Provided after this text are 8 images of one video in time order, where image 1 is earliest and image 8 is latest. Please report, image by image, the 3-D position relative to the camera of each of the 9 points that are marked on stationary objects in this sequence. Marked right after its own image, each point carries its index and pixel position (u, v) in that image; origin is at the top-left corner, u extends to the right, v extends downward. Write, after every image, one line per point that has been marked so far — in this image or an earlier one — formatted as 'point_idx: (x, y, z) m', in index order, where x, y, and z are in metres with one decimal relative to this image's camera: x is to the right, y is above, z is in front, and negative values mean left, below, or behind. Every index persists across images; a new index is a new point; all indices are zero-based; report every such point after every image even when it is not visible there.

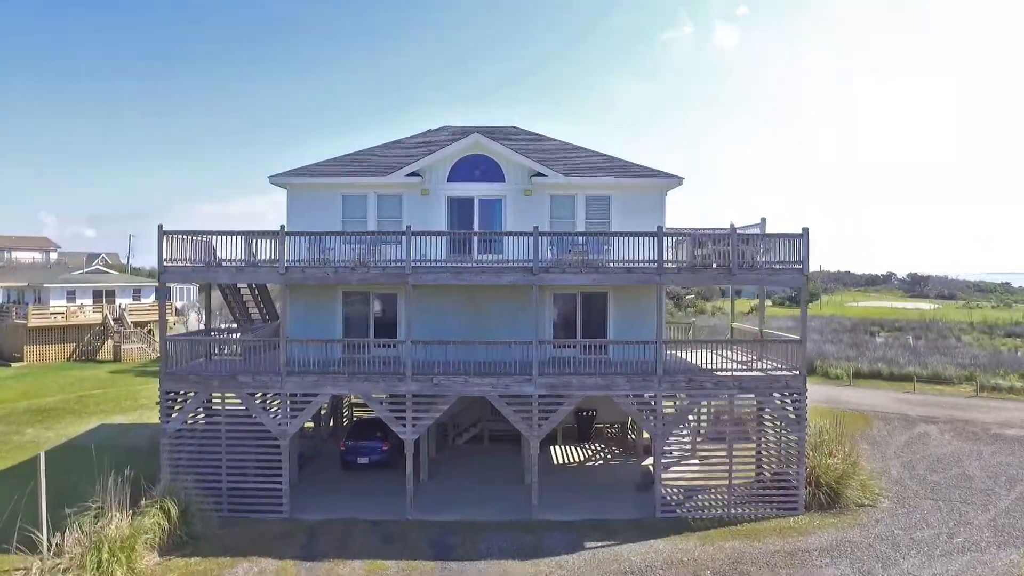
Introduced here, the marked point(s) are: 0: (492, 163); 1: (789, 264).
0: (-0.4, +2.3, +10.5) m
1: (+4.4, +0.4, +9.2) m
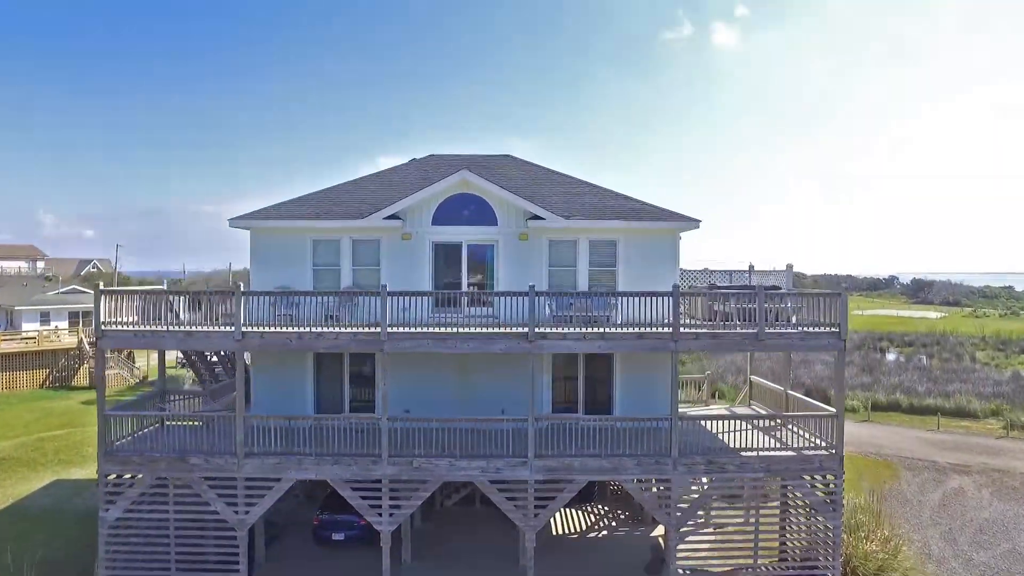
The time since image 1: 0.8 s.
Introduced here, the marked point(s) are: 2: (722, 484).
0: (-0.5, +1.4, +9.3) m
1: (+4.3, -0.5, +8.0) m
2: (+2.9, -2.7, +8.1) m
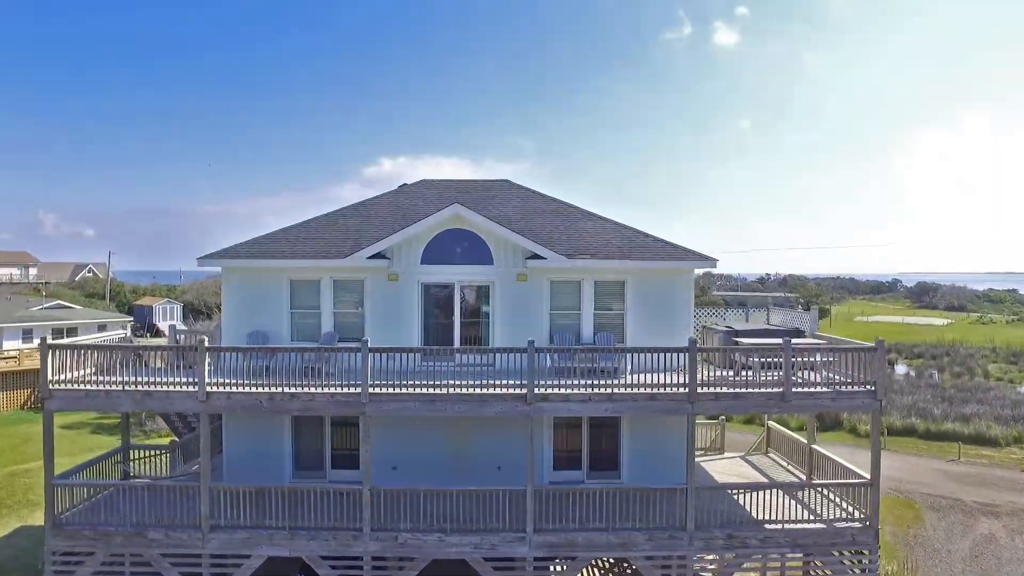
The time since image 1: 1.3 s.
0: (-0.5, +0.7, +8.4) m
1: (+4.3, -1.2, +7.2) m
2: (+2.9, -3.4, +7.2) m
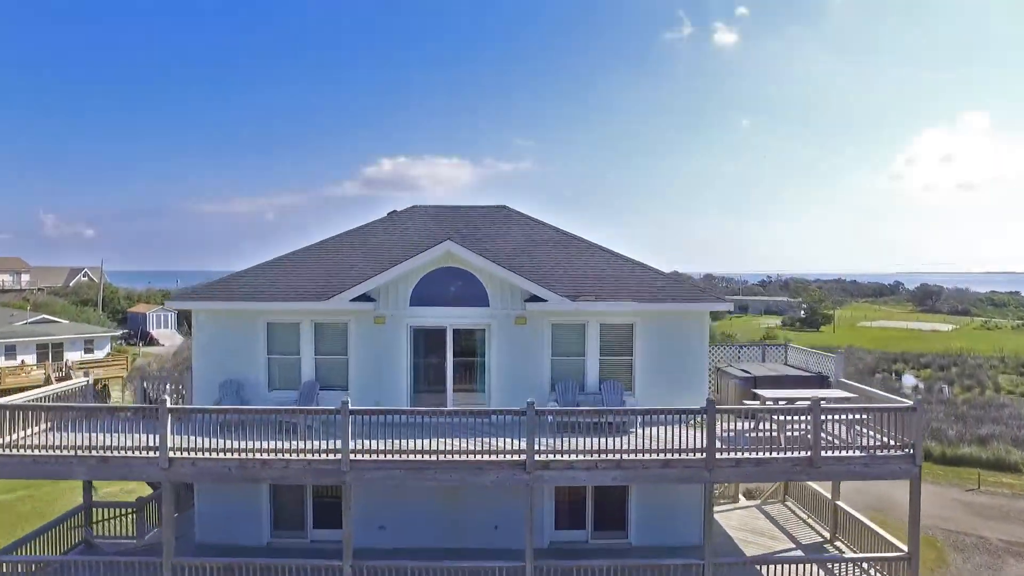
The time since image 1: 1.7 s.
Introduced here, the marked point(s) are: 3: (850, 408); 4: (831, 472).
0: (-0.6, +0.1, +7.7) m
1: (+4.3, -1.8, +6.4) m
2: (+2.9, -4.0, +6.5) m
3: (+3.8, -1.3, +6.4) m
4: (+3.5, -2.0, +6.4) m
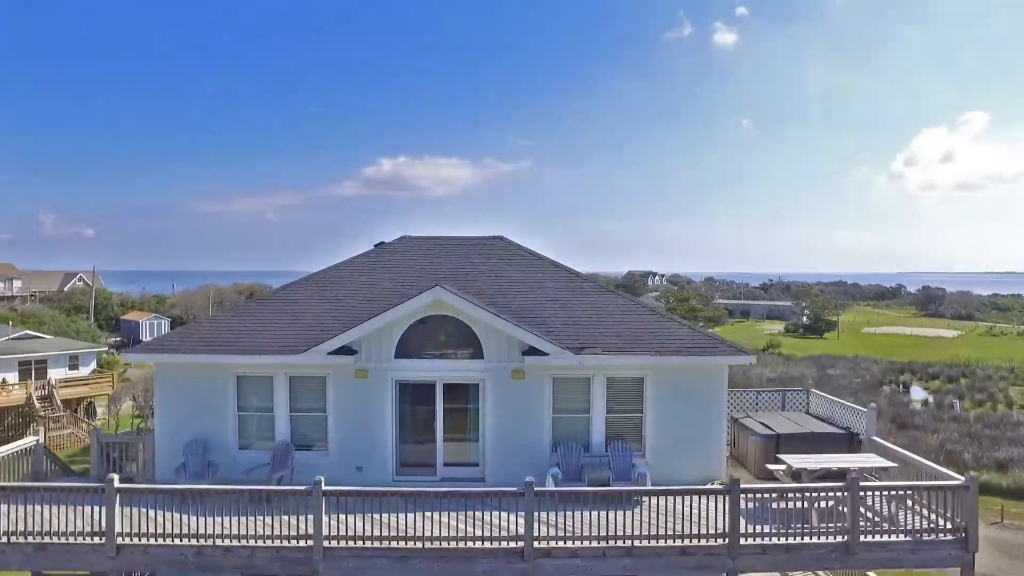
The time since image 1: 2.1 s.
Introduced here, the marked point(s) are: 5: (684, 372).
0: (-0.6, -0.5, +6.9) m
1: (+4.2, -2.4, +5.7) m
2: (+2.8, -4.6, +5.7) m
3: (+3.7, -1.9, +5.6) m
4: (+3.5, -2.6, +5.6) m
5: (+2.1, -1.0, +7.0) m
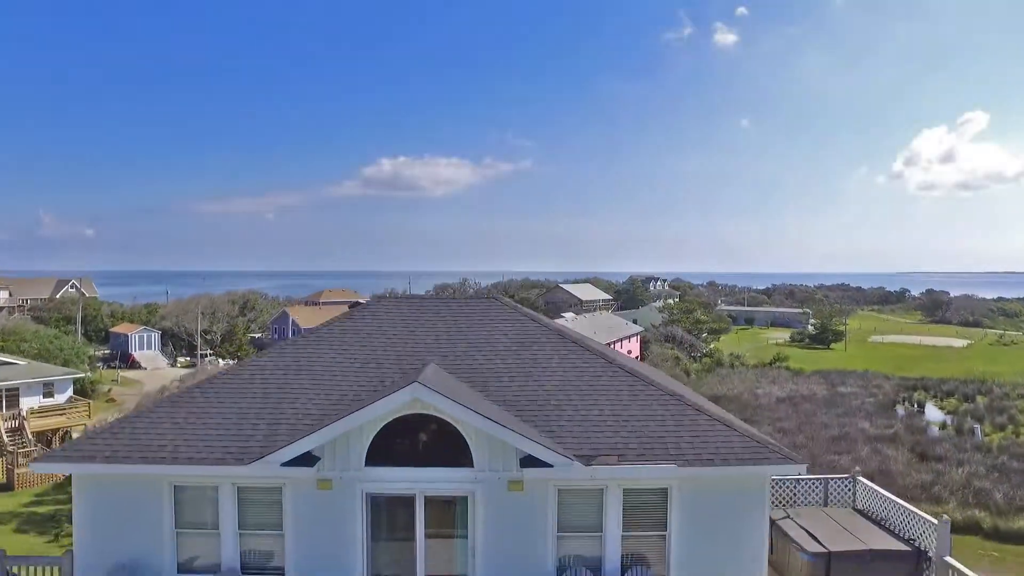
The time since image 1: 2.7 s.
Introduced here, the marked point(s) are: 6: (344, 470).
0: (-0.6, -1.4, +5.7) m
1: (+4.2, -3.3, +4.4) m
2: (+2.8, -5.5, +4.4) m
3: (+3.7, -2.8, +4.4) m
4: (+3.4, -3.5, +4.3) m
5: (+2.1, -1.9, +5.7) m
6: (-1.6, -1.8, +5.7) m
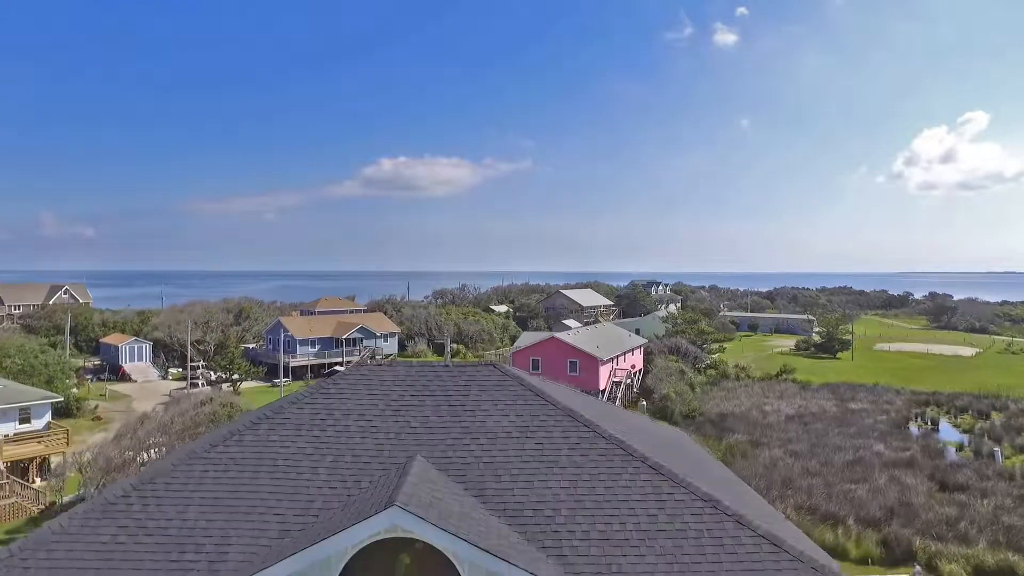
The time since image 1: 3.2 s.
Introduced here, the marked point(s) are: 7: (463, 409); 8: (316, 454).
0: (-0.6, -2.1, +4.6) m
1: (+4.2, -4.0, +3.3) m
2: (+2.8, -6.2, +3.4) m
3: (+3.7, -3.6, +3.3) m
4: (+3.4, -4.3, +3.3) m
5: (+2.1, -2.7, +4.7) m
6: (-1.6, -2.5, +4.6) m
7: (-0.7, -1.3, +6.2) m
8: (-2.1, -1.6, +5.7) m
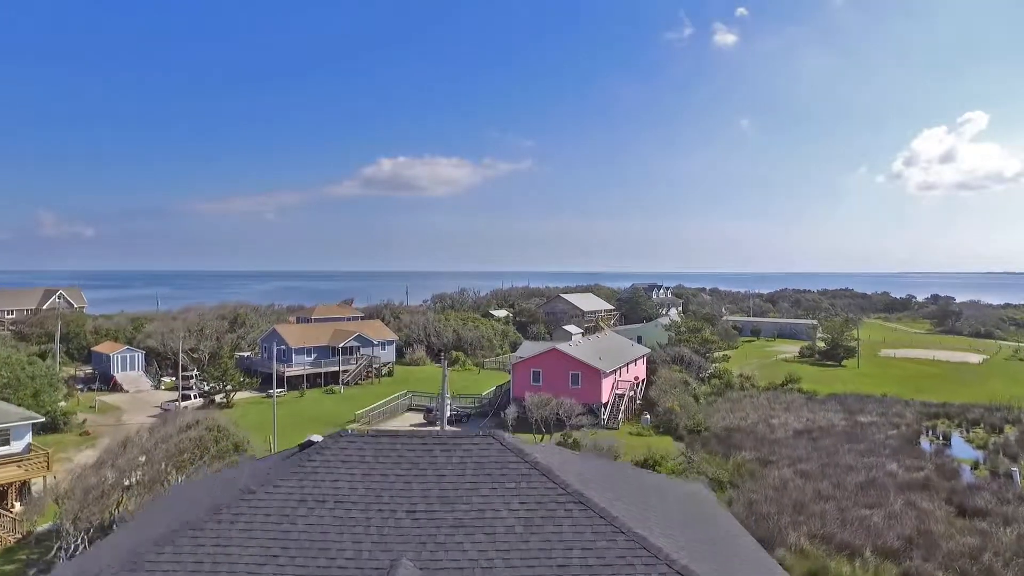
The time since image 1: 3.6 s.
0: (-0.6, -2.7, +3.7) m
1: (+4.2, -4.6, +2.4) m
2: (+2.8, -6.8, +2.5) m
3: (+3.7, -4.2, +2.4) m
4: (+3.5, -4.9, +2.4) m
5: (+2.1, -3.3, +3.8) m
6: (-1.6, -3.1, +3.7) m
7: (-0.7, -1.9, +5.3) m
8: (-2.1, -2.2, +4.8) m
